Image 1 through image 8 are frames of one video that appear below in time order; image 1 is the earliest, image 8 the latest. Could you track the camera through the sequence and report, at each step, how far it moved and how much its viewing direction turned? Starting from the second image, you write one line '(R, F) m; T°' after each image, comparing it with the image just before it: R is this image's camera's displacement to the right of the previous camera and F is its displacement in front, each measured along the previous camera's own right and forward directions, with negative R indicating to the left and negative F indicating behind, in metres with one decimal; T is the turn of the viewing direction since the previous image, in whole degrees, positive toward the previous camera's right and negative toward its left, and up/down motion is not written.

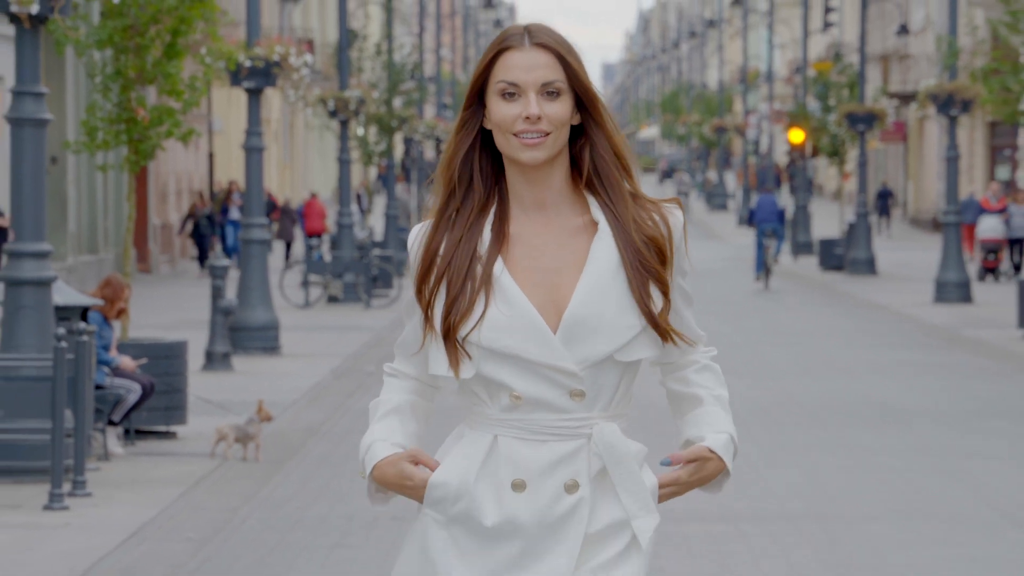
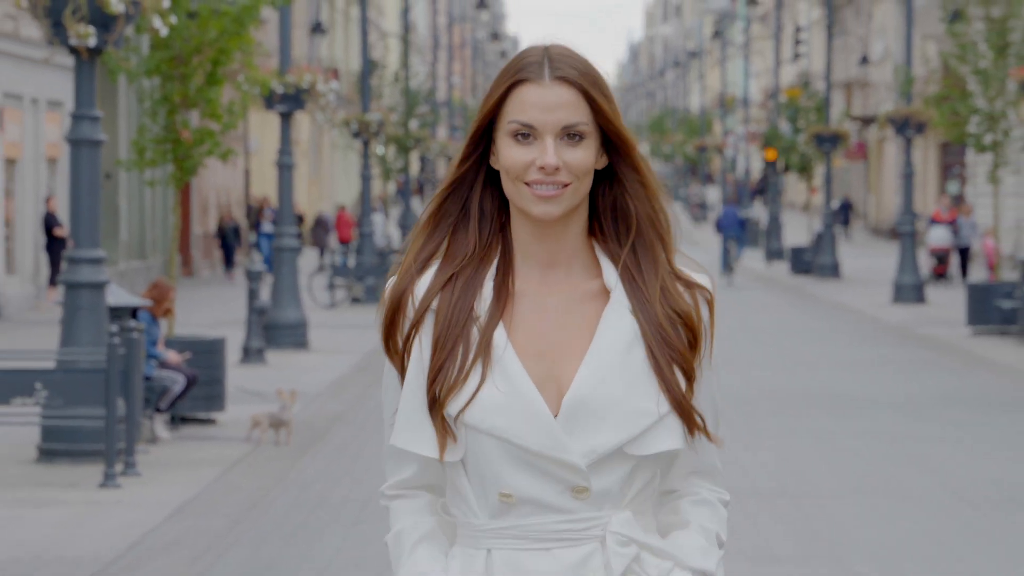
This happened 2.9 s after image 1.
(+0.1, -1.2) m; -1°
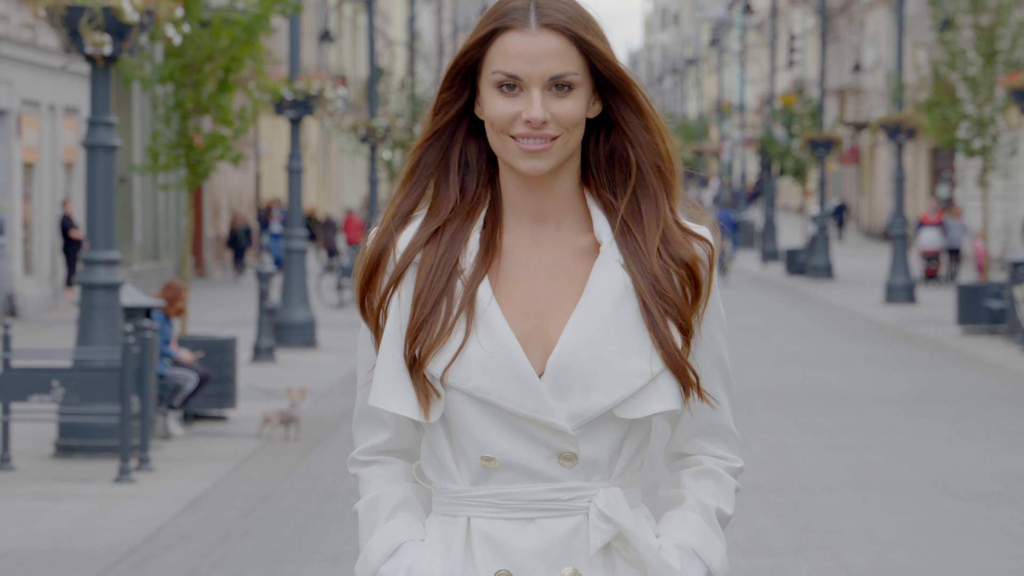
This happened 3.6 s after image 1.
(+0.1, -0.3) m; 0°
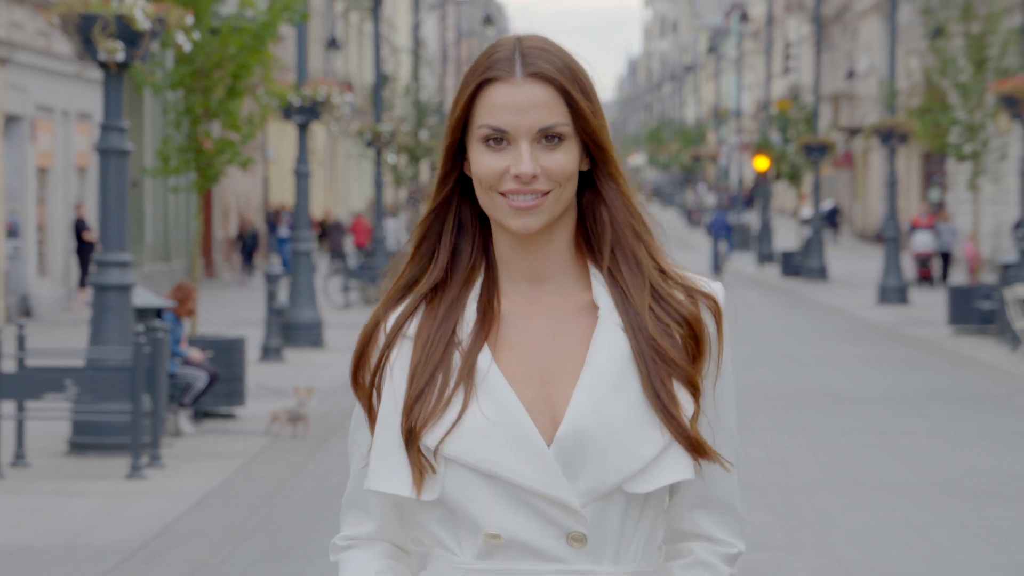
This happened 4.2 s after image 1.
(0.0, -0.3) m; 0°
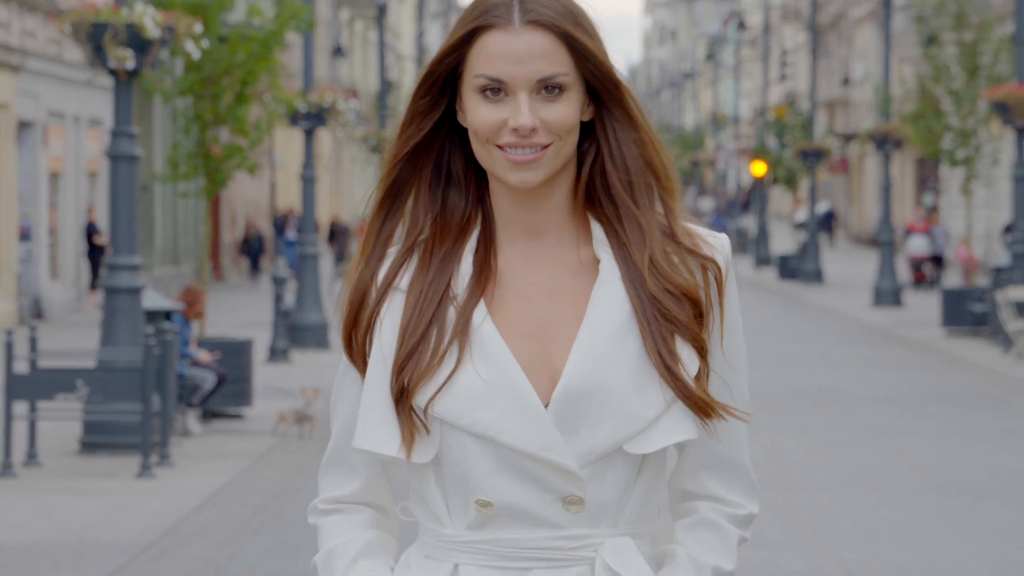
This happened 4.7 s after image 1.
(0.0, -0.2) m; 0°
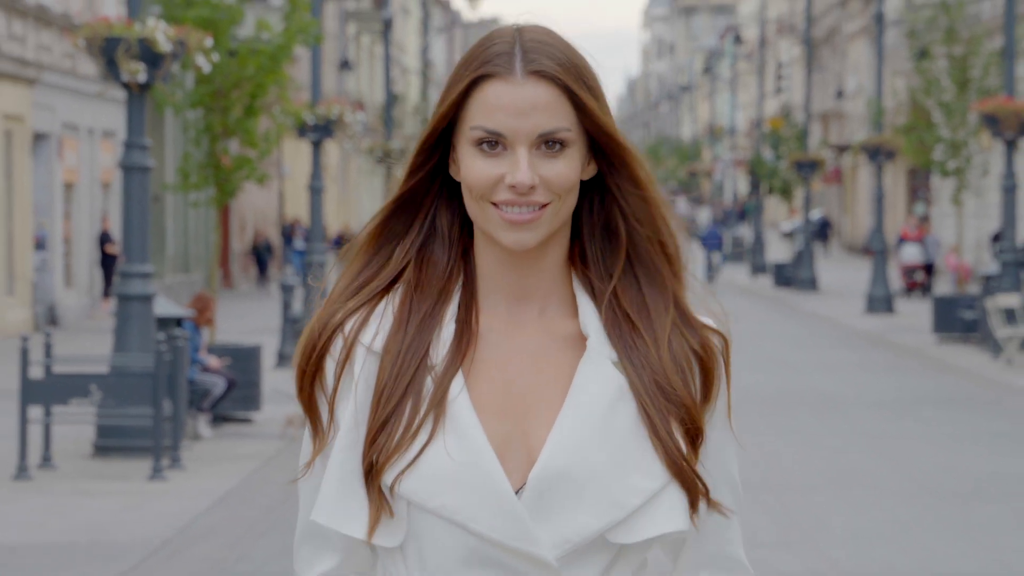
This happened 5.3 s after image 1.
(0.0, -0.3) m; 0°
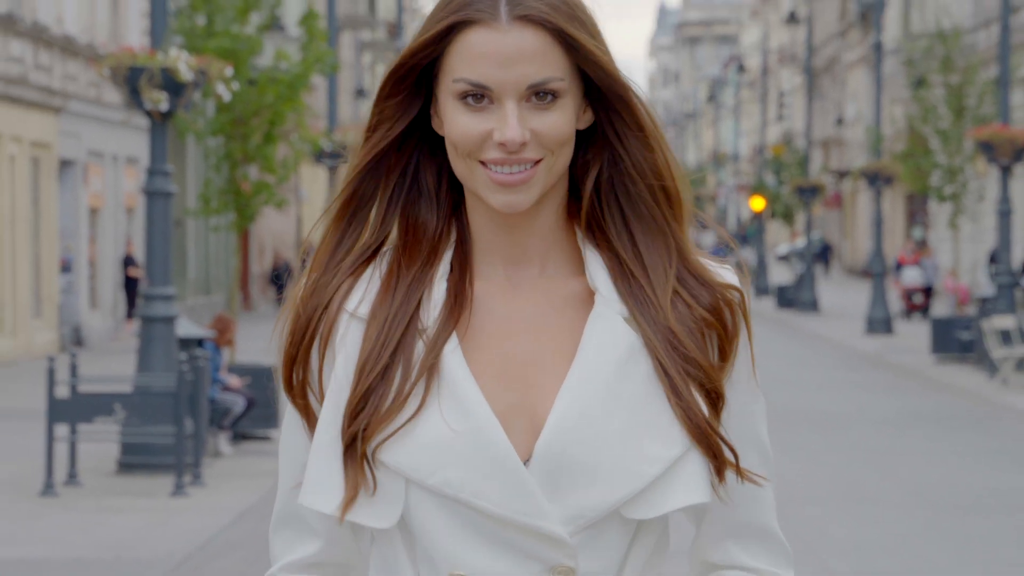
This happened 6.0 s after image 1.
(+0.1, -0.4) m; -1°
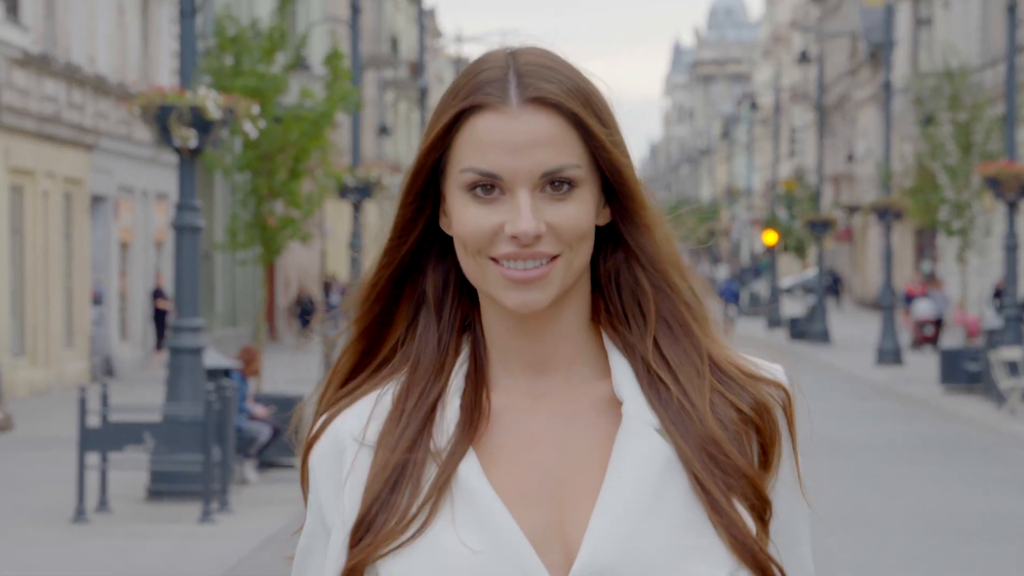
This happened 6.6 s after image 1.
(0.0, -0.3) m; -1°
